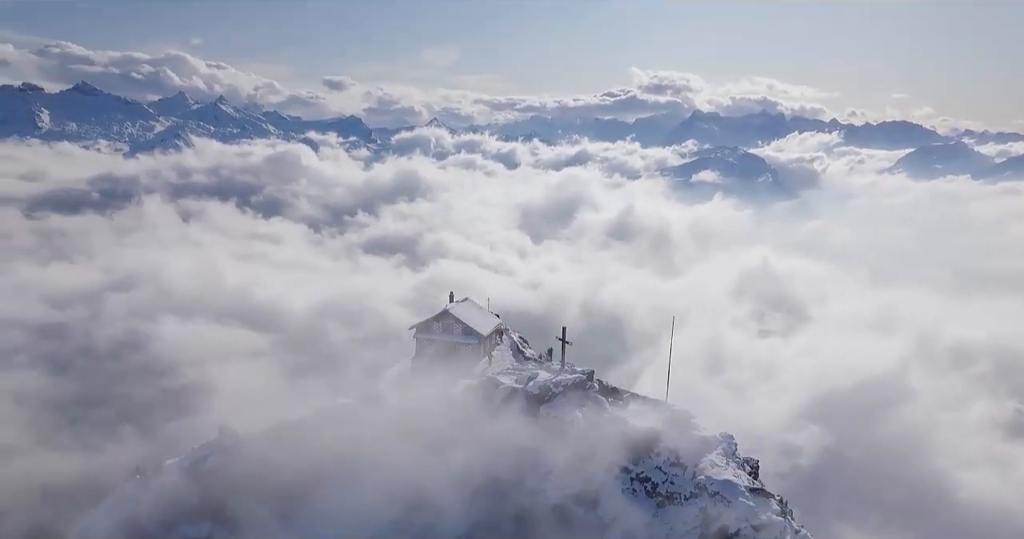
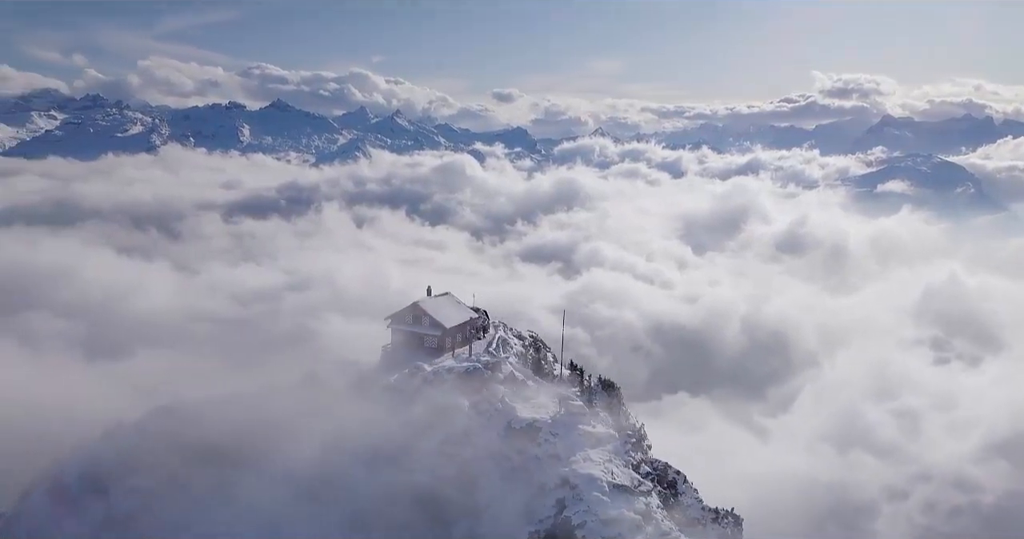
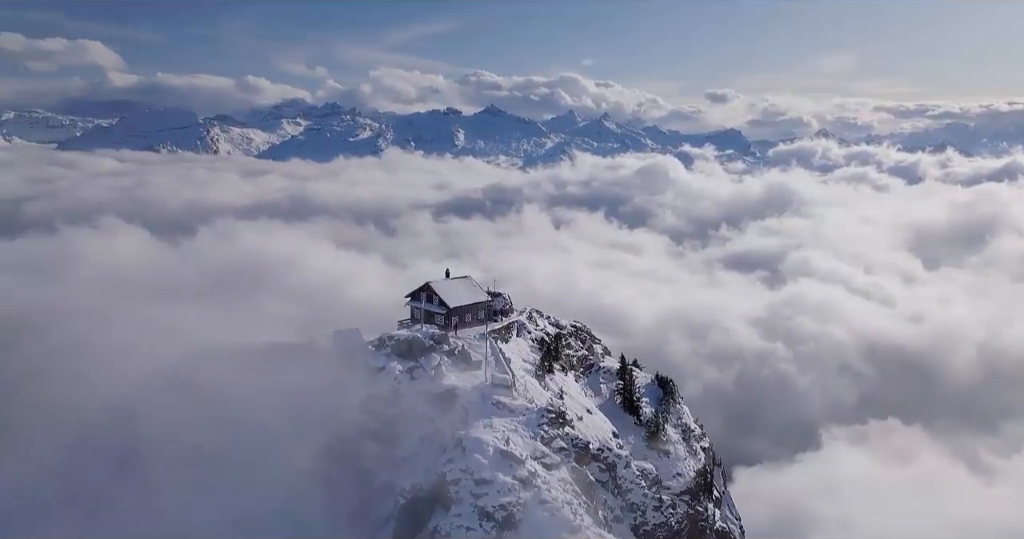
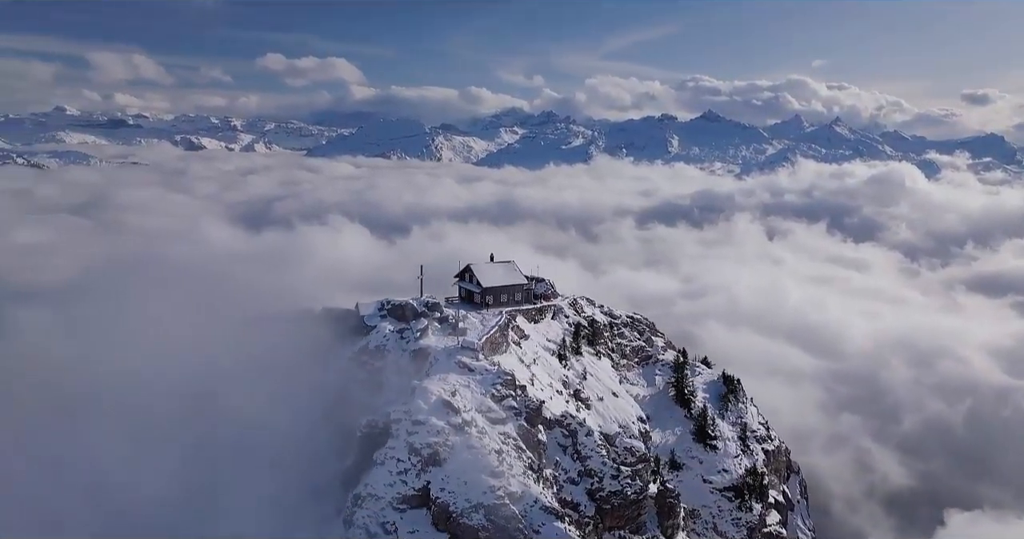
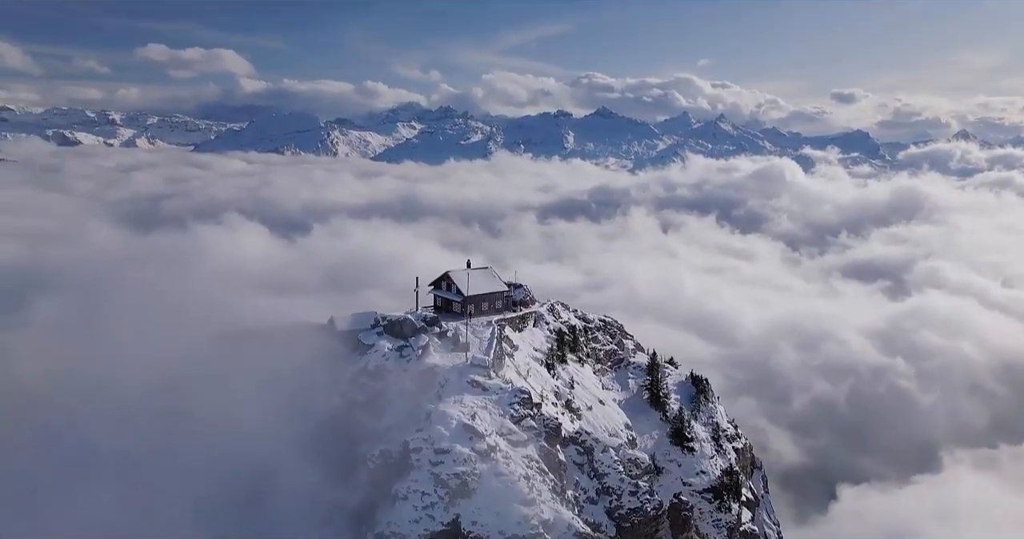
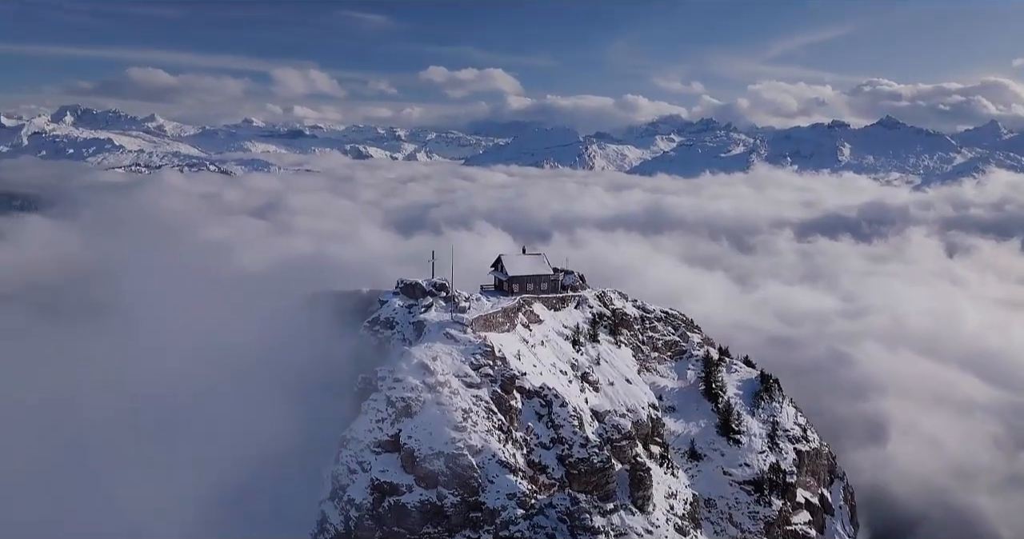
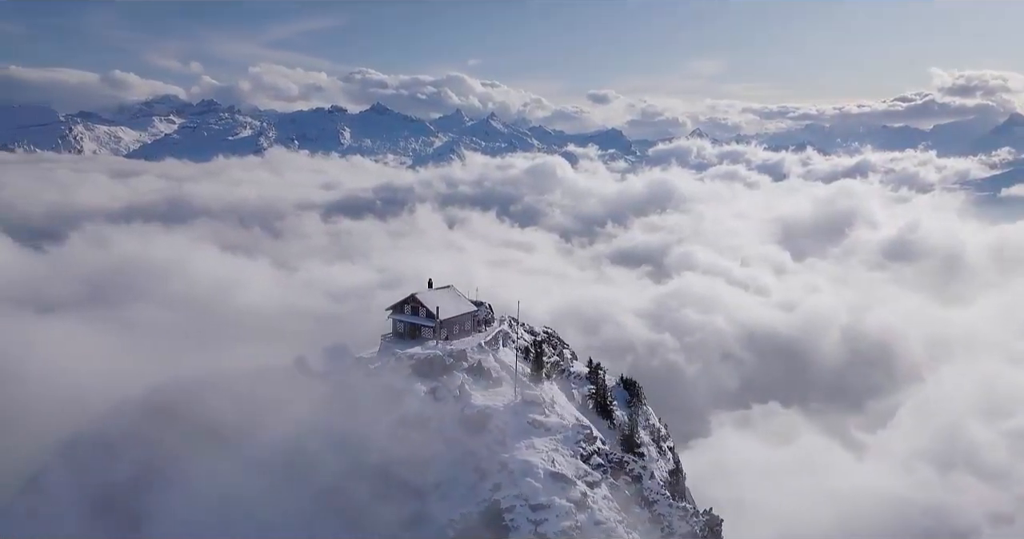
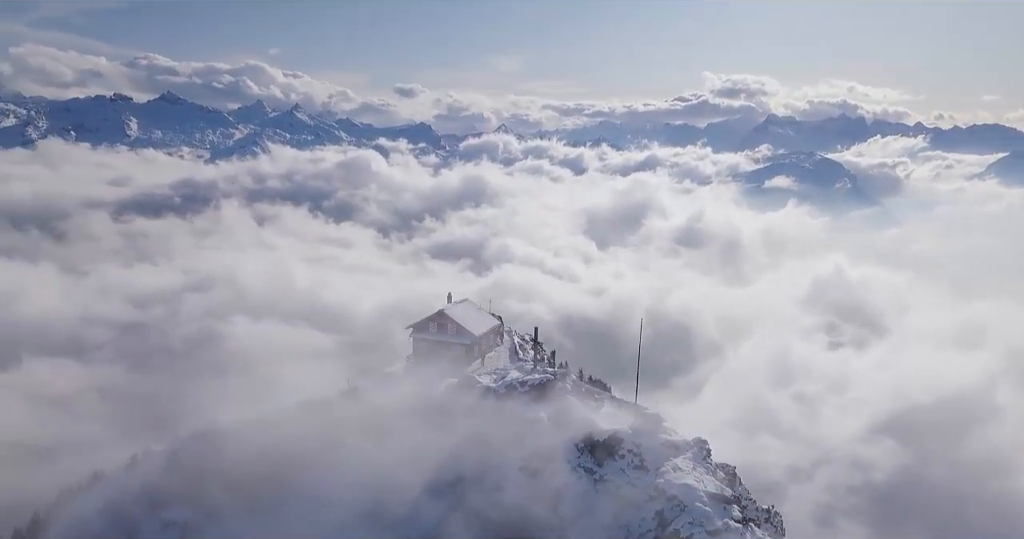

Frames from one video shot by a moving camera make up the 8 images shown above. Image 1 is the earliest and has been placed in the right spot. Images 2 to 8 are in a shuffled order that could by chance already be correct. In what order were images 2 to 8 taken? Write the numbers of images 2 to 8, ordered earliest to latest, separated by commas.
8, 2, 7, 3, 5, 4, 6
